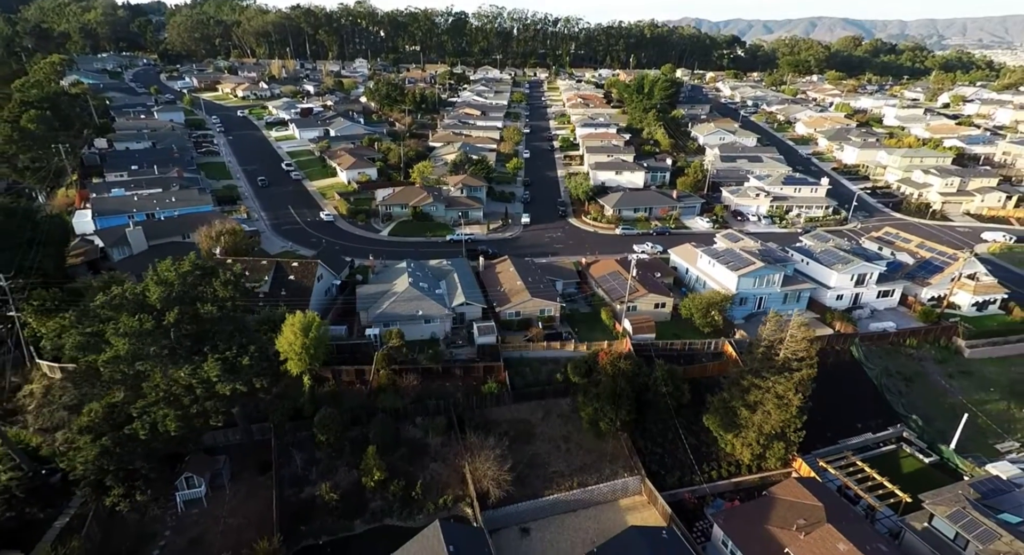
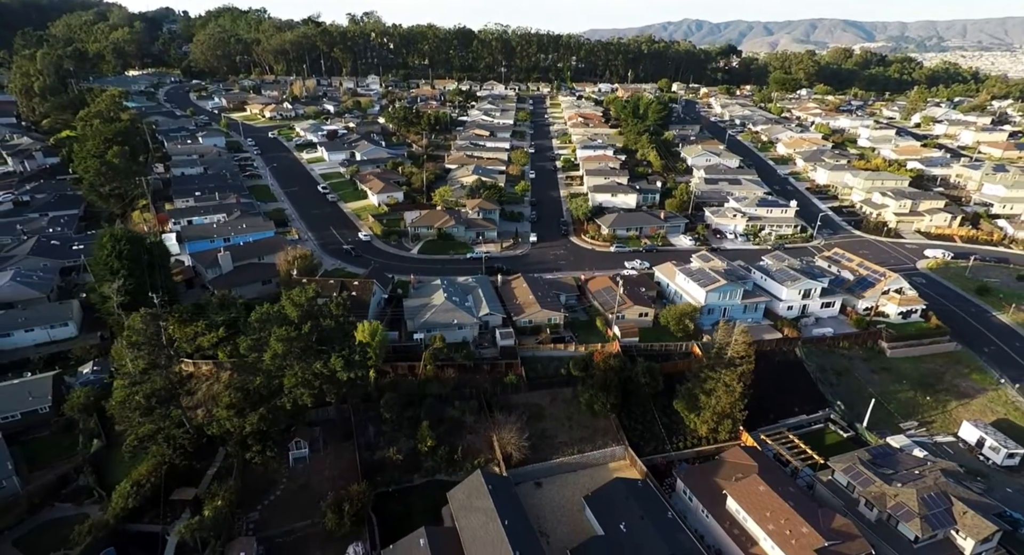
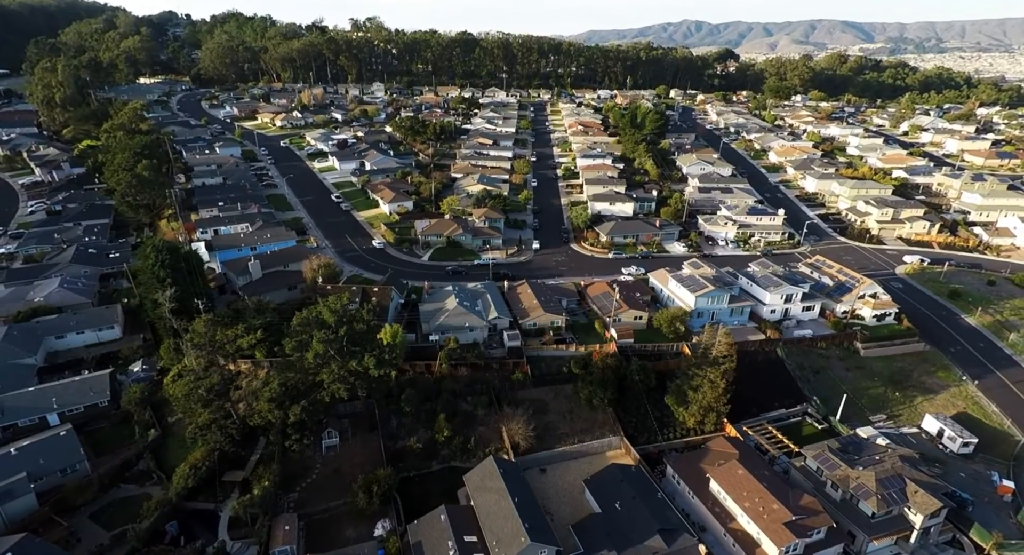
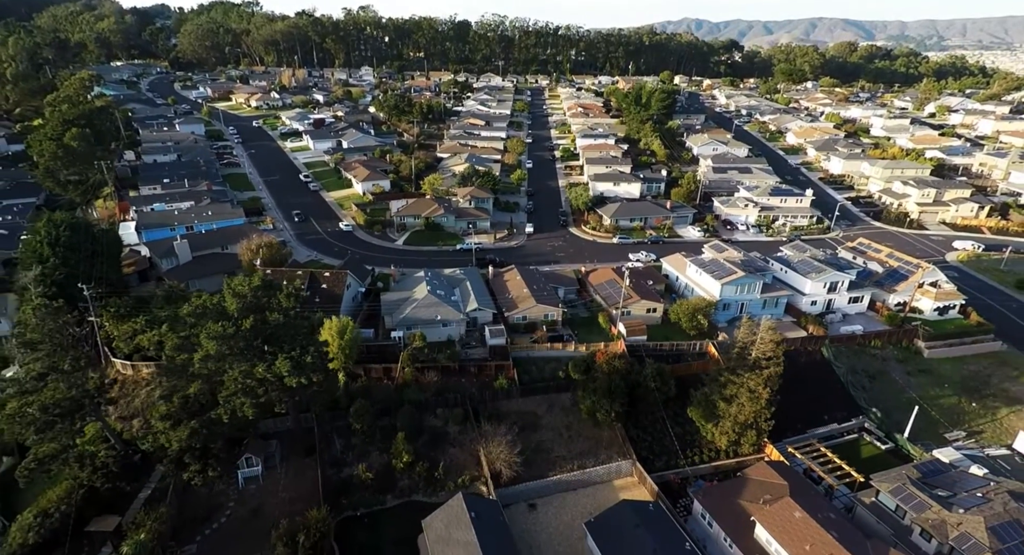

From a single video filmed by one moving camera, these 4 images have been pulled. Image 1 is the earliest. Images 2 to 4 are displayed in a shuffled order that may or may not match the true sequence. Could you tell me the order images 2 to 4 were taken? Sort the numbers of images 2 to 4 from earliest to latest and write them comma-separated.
4, 2, 3
